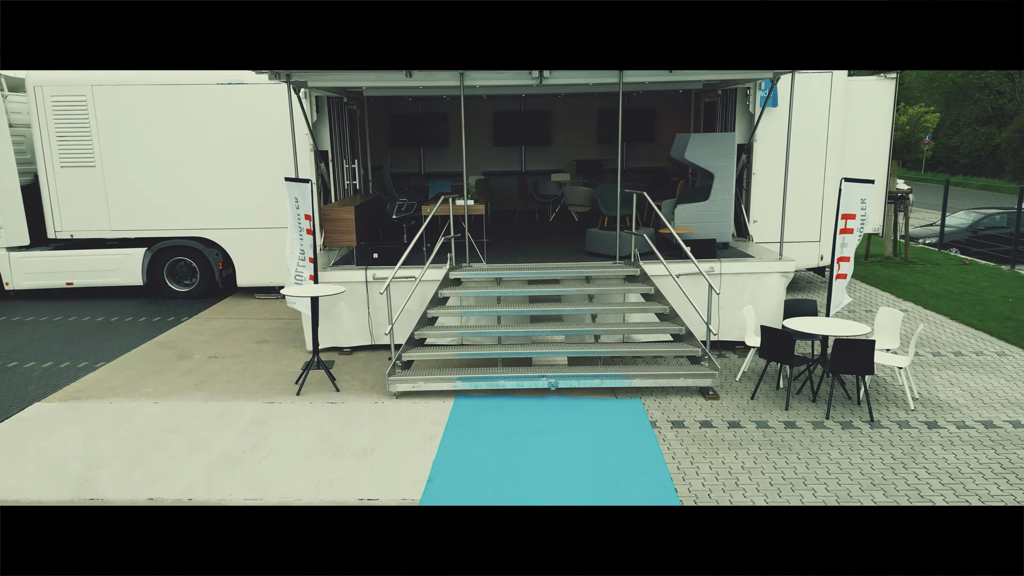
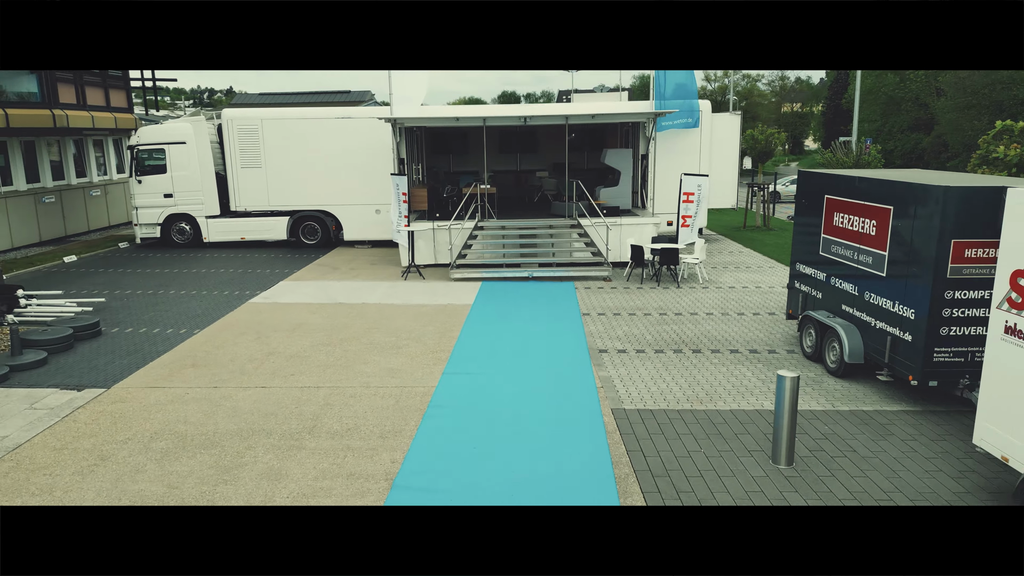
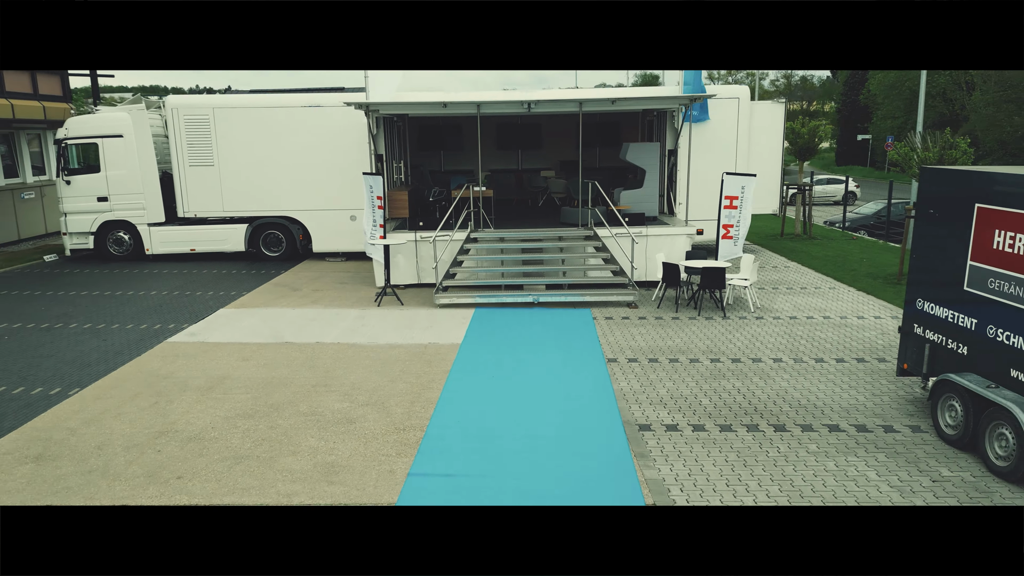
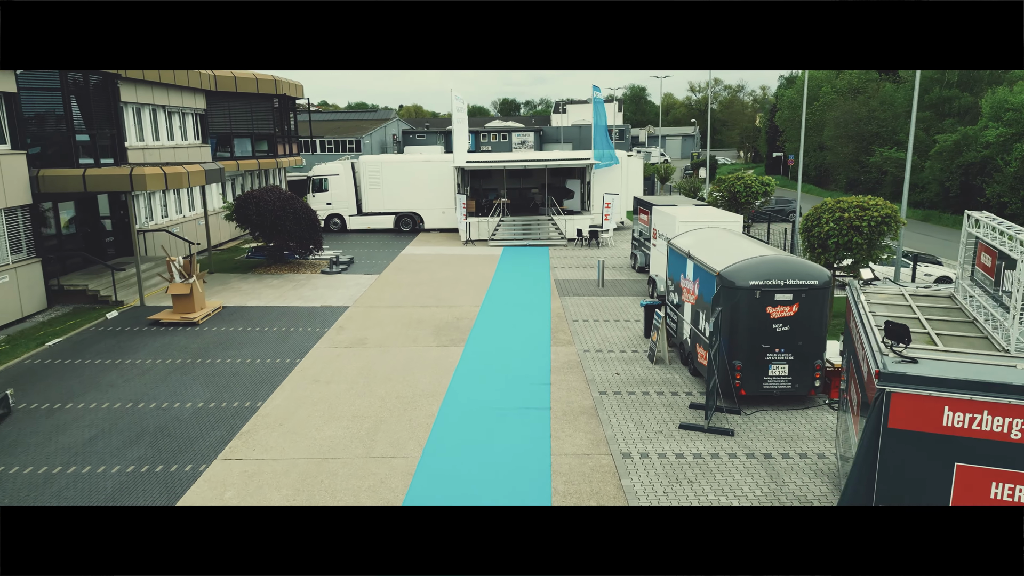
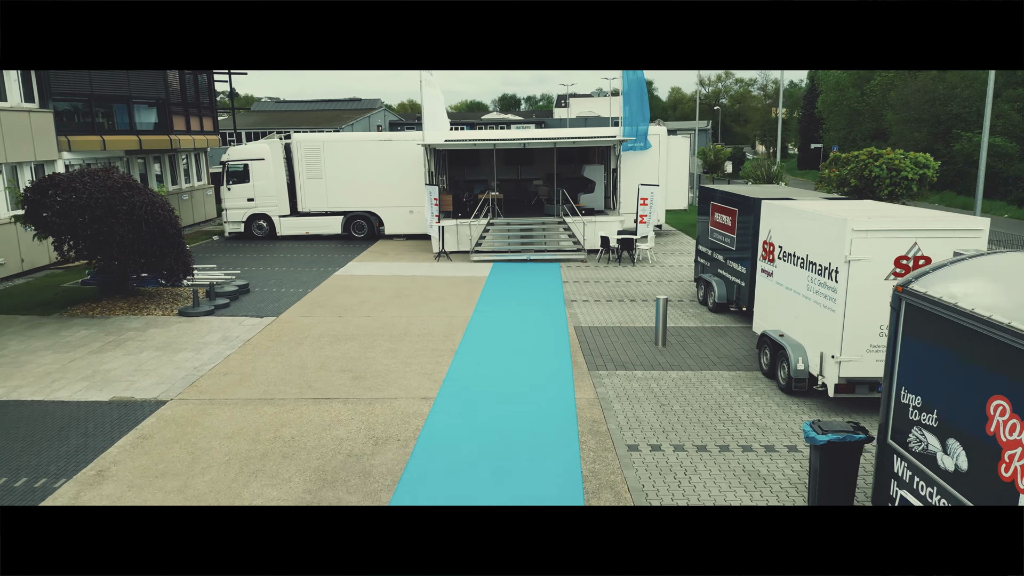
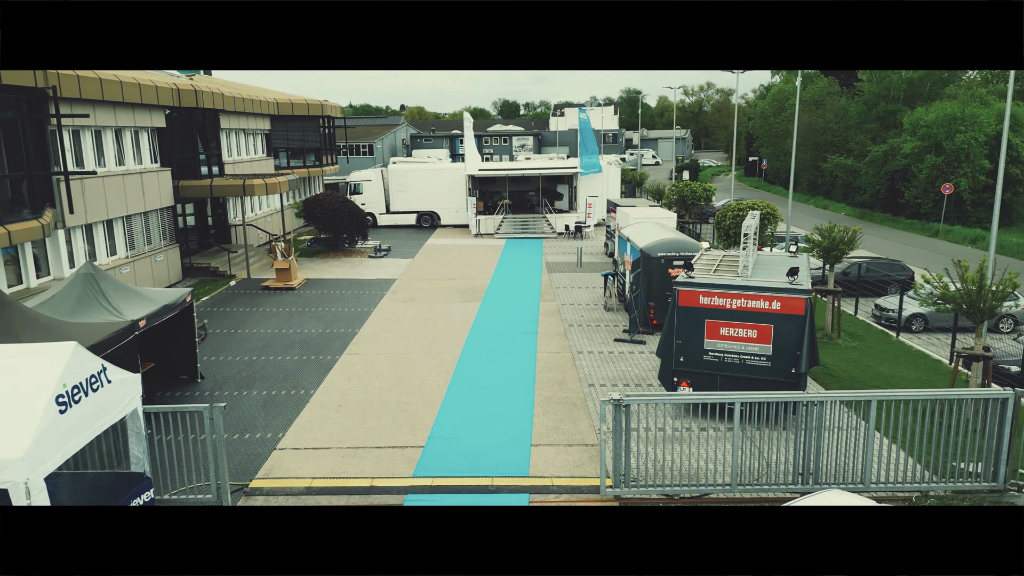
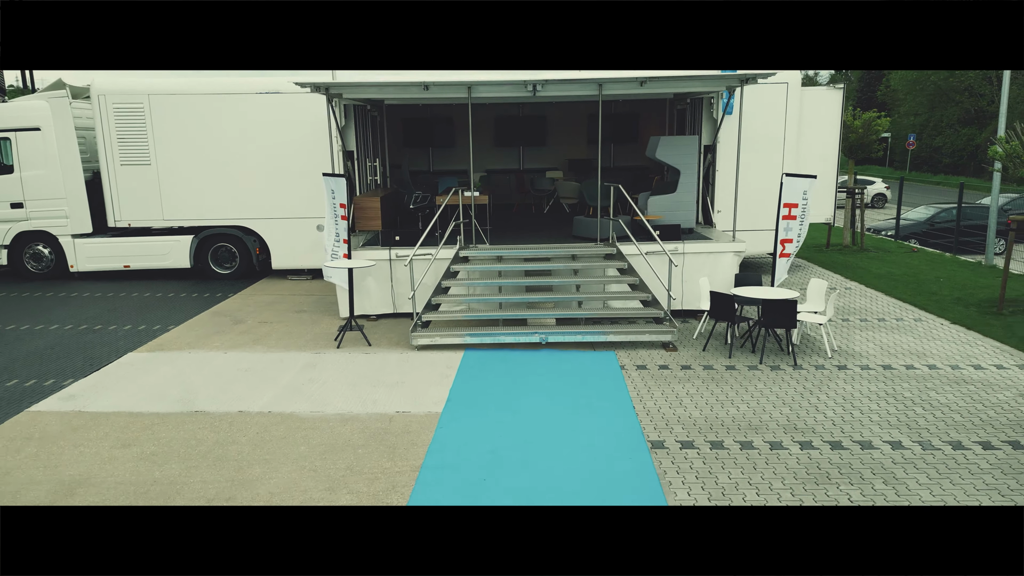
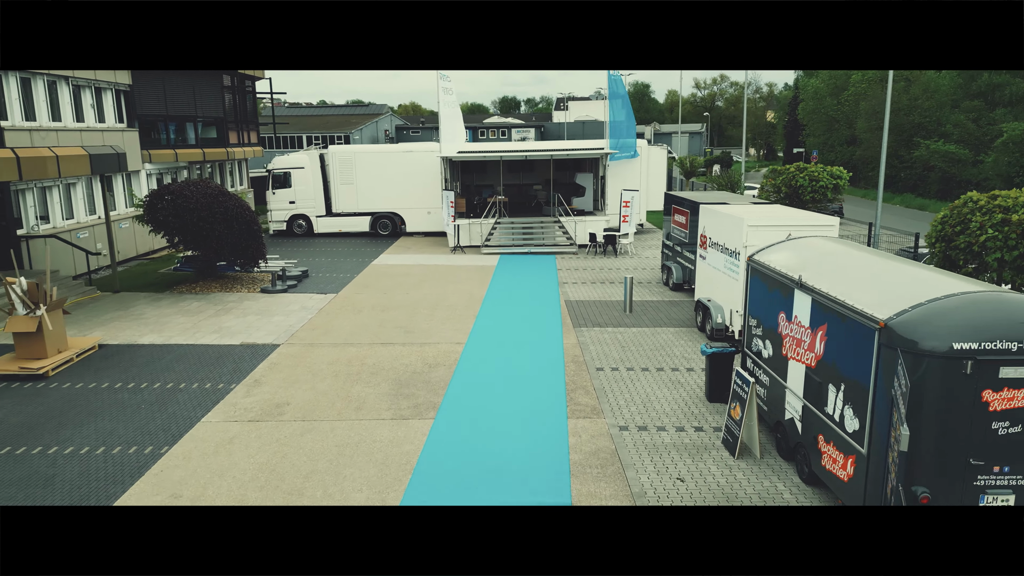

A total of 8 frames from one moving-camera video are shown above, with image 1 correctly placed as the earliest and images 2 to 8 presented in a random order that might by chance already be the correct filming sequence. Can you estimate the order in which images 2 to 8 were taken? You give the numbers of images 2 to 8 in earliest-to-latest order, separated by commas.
7, 3, 2, 5, 8, 4, 6
